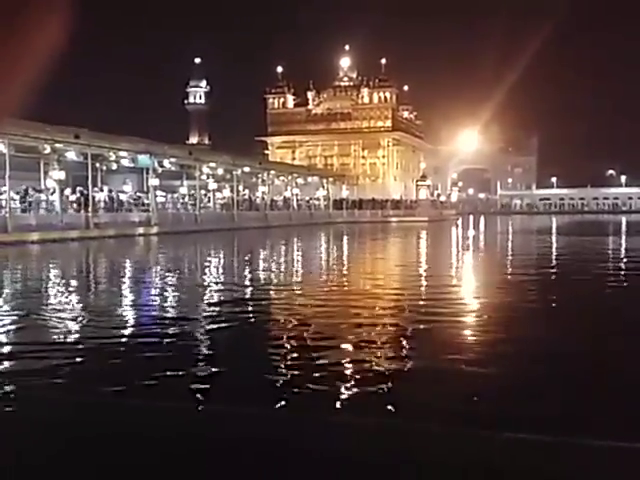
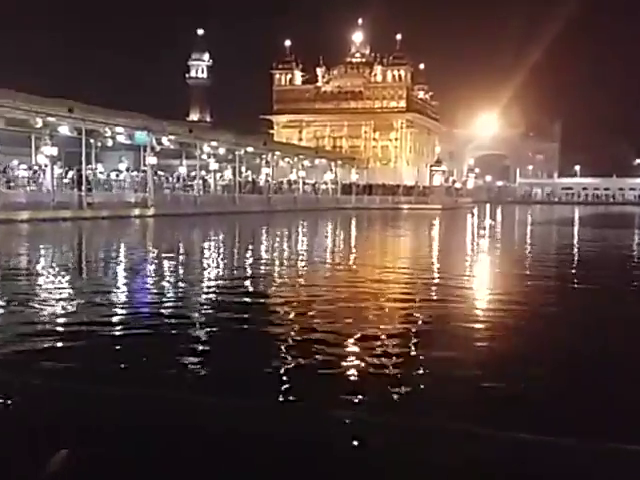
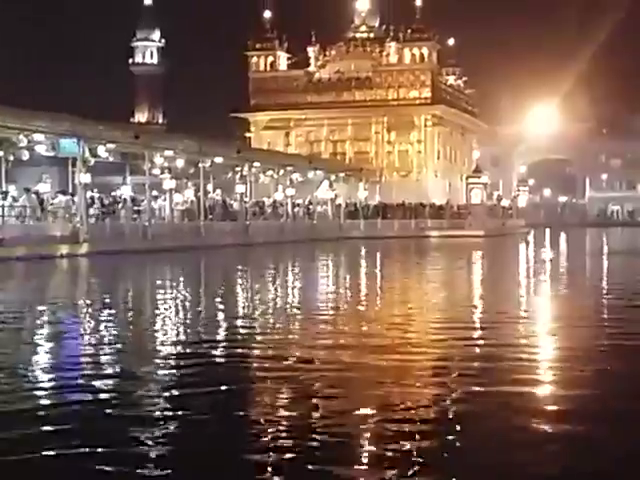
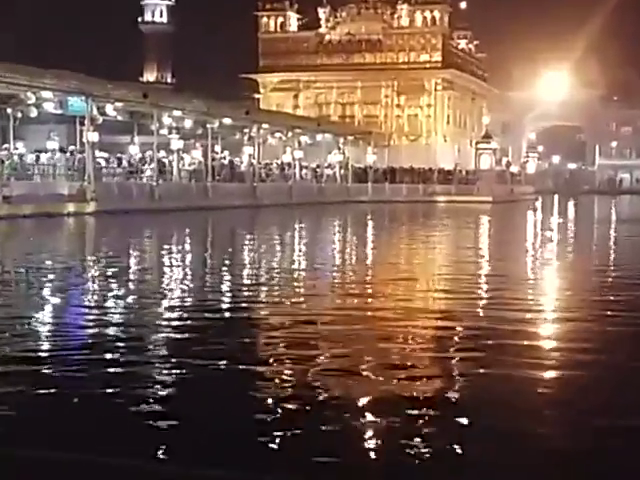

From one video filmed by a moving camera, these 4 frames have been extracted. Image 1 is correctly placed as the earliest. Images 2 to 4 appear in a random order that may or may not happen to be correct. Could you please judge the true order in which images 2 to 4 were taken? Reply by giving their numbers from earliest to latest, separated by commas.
2, 4, 3
